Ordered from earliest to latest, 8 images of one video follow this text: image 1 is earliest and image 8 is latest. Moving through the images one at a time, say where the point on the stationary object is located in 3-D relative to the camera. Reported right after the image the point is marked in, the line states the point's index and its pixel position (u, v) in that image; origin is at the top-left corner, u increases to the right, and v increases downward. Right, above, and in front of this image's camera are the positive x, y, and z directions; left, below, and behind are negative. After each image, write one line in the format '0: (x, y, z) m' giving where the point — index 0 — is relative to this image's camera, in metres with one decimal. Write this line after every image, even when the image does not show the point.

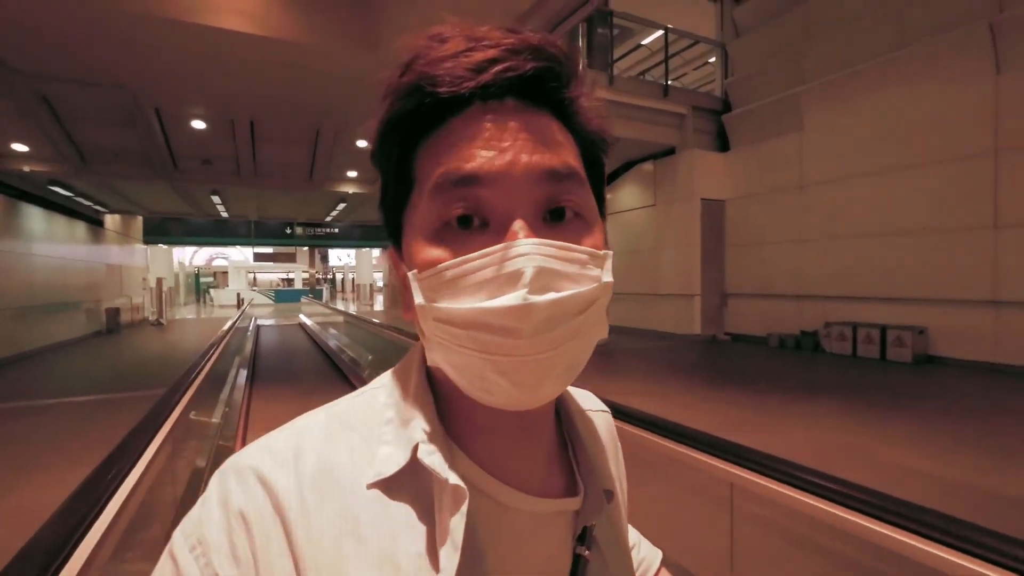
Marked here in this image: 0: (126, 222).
0: (-9.6, +1.6, +12.3) m
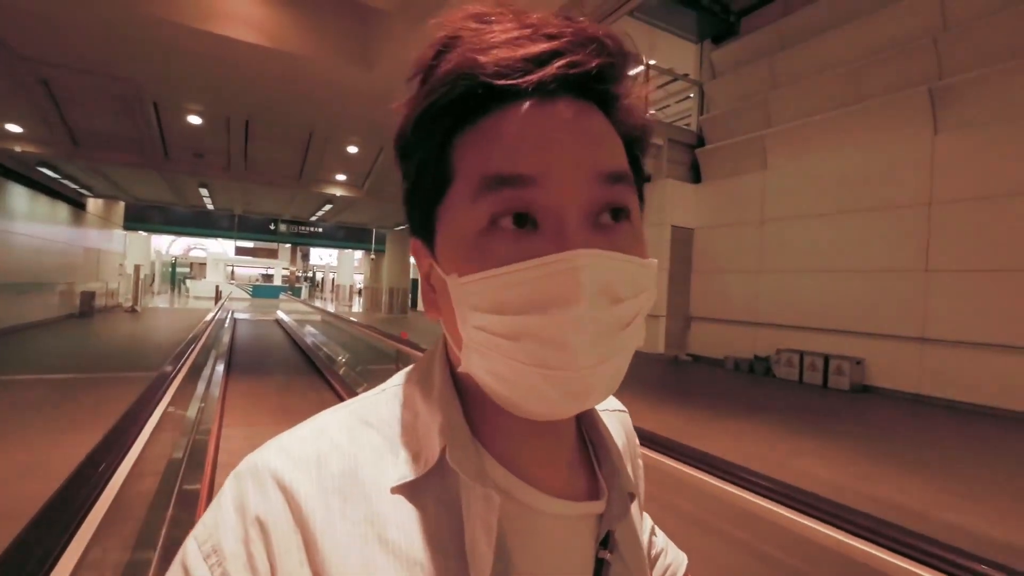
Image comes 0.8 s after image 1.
0: (-10.0, +2.0, +12.2) m
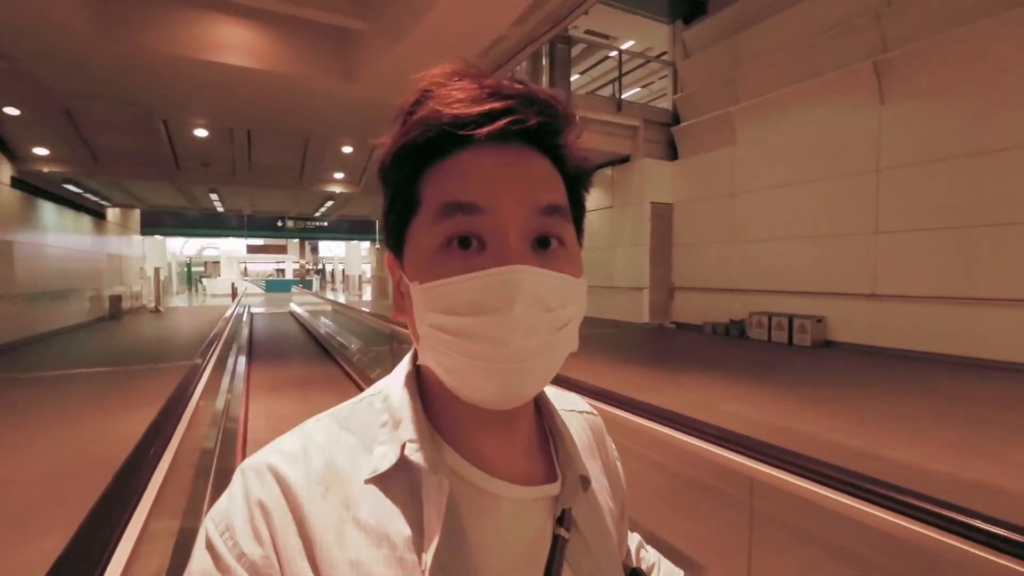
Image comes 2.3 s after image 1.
0: (-10.1, +1.9, +12.9) m
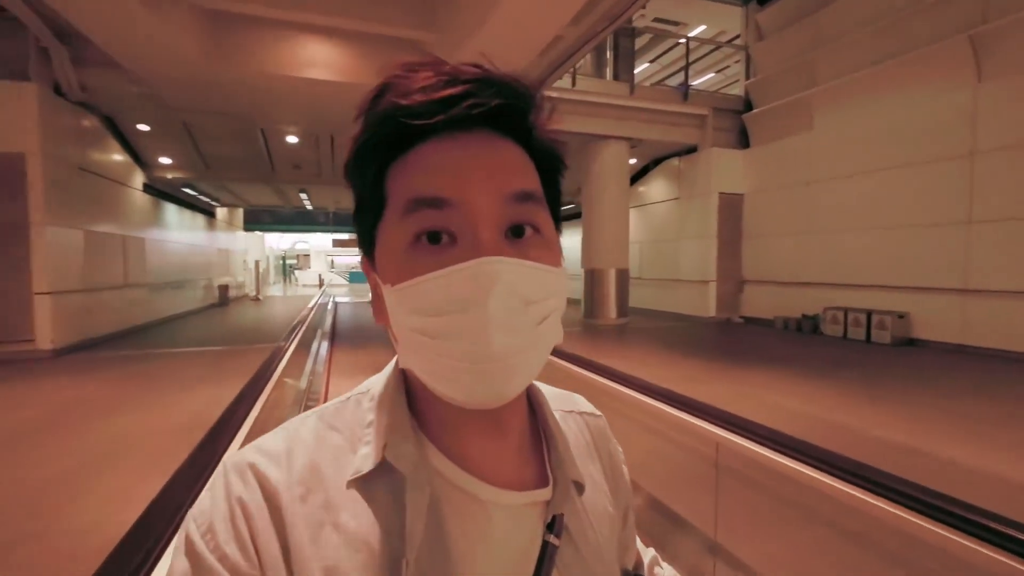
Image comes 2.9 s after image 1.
0: (-8.2, +2.2, +14.5) m
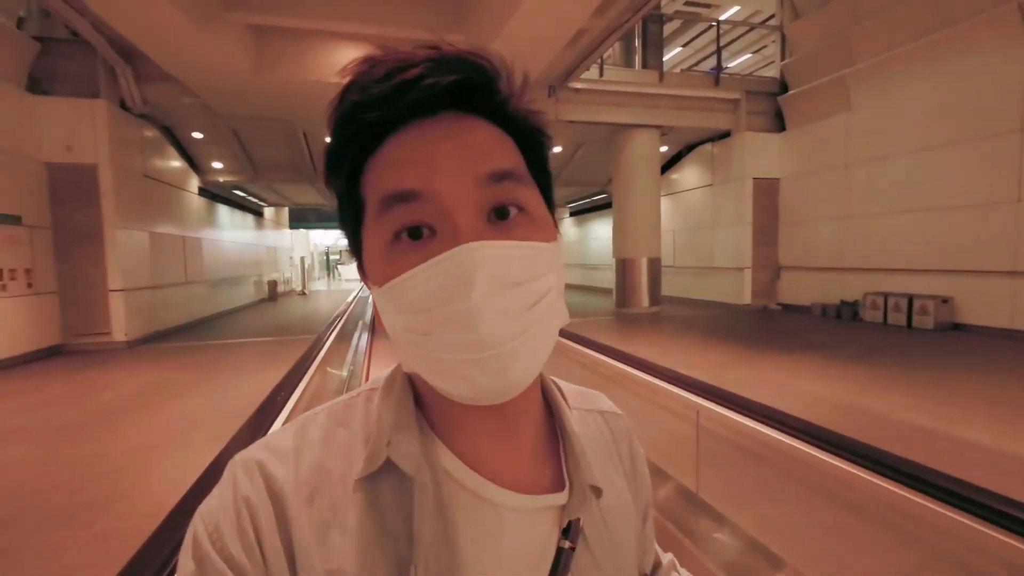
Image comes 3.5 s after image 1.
0: (-7.2, +2.3, +15.2) m
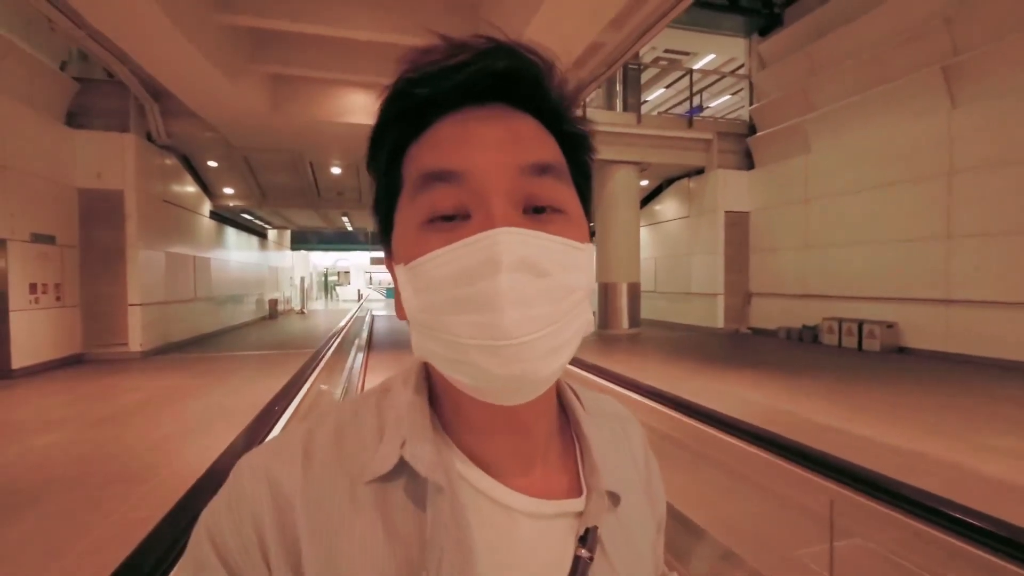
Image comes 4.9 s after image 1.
0: (-7.4, +1.7, +15.8) m
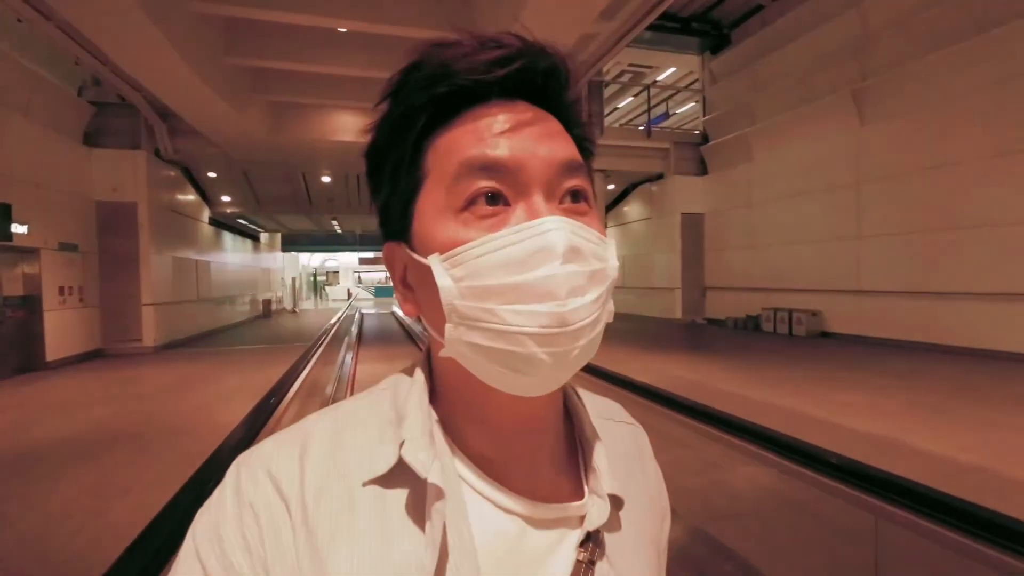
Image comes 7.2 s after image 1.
0: (-8.0, +1.7, +16.5) m
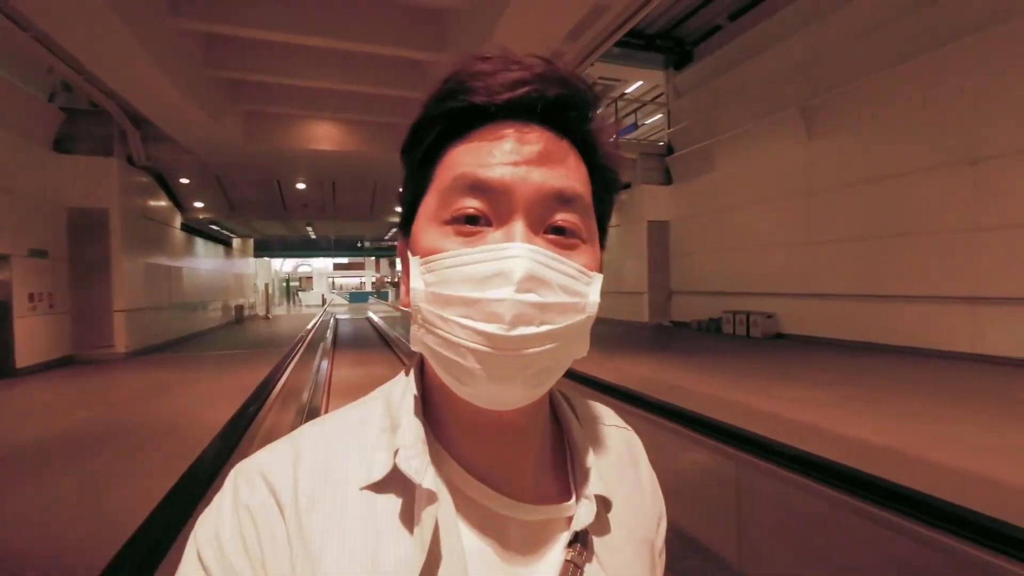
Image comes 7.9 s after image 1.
0: (-8.9, +1.5, +16.3) m
